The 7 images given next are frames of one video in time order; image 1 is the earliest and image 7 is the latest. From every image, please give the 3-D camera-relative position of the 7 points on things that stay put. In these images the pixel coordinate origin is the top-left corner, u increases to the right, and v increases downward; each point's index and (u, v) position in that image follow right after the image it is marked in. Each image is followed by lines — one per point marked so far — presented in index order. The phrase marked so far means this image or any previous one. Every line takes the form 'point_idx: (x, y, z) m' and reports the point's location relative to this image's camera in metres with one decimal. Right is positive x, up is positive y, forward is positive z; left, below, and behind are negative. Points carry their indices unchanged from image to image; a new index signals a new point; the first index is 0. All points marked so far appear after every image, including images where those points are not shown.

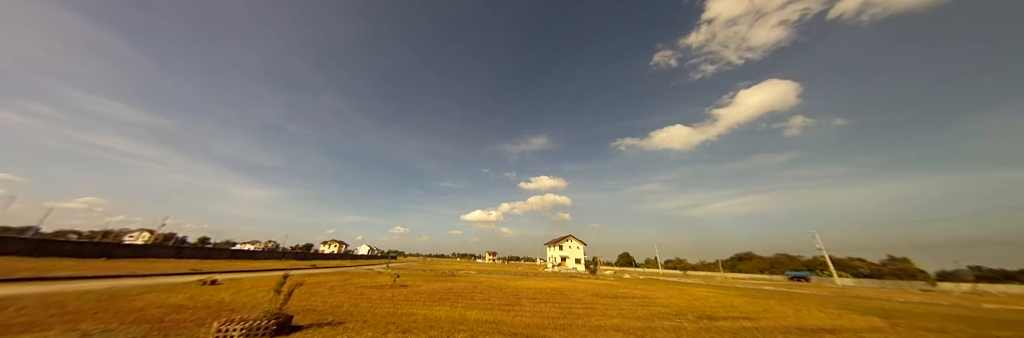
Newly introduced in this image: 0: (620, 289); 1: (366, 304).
0: (+8.7, -9.7, +19.3) m
1: (-8.6, -7.7, +13.4) m
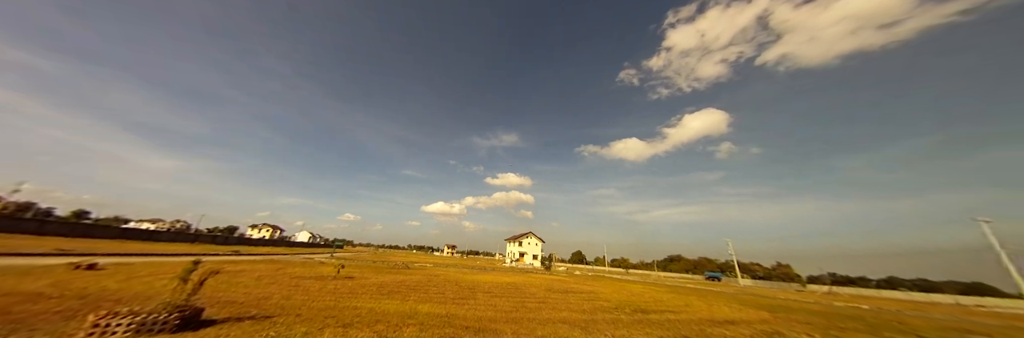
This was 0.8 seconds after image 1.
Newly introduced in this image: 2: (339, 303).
0: (+5.1, -10.1, +20.7) m
1: (-10.9, -6.6, +12.3) m
2: (-8.3, -6.4, +11.3) m
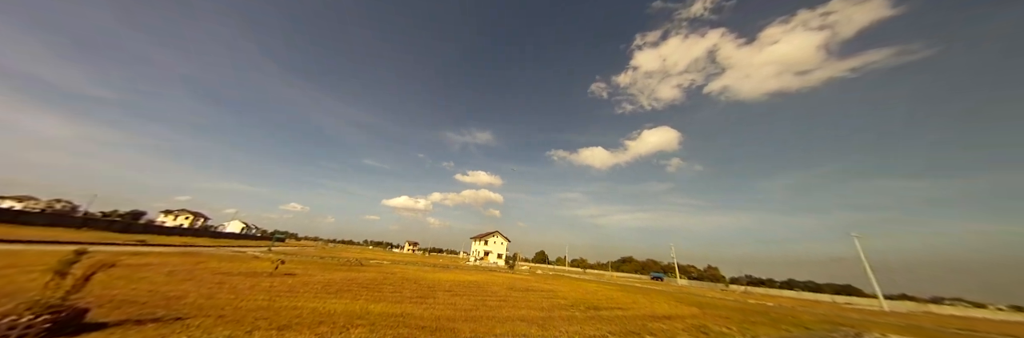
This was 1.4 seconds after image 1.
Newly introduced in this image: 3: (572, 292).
0: (+1.7, -10.2, +21.2) m
1: (-12.7, -5.7, +10.7) m
2: (-10.0, -5.7, +10.2) m
3: (+4.9, -10.2, +19.6) m
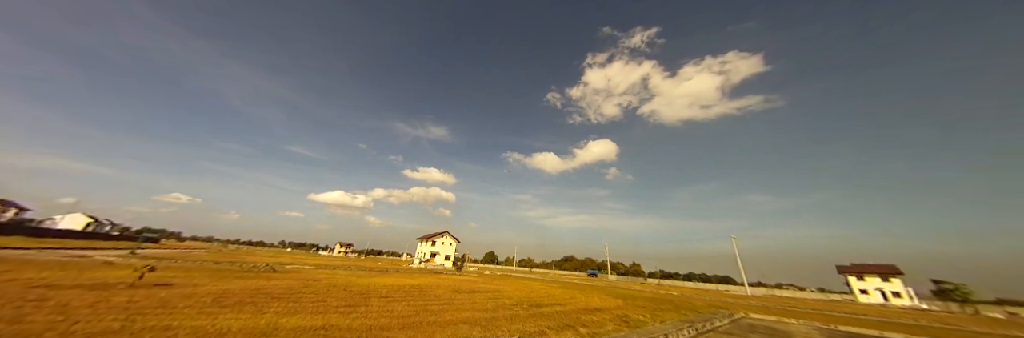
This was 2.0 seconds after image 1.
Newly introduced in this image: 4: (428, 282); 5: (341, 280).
0: (-2.9, -10.2, +20.7) m
1: (-14.5, -4.8, +7.5) m
2: (-11.8, -4.9, +7.5) m
3: (+0.5, -10.4, +19.8) m
4: (-6.9, -9.3, +19.4) m
5: (-14.1, -9.2, +19.4) m
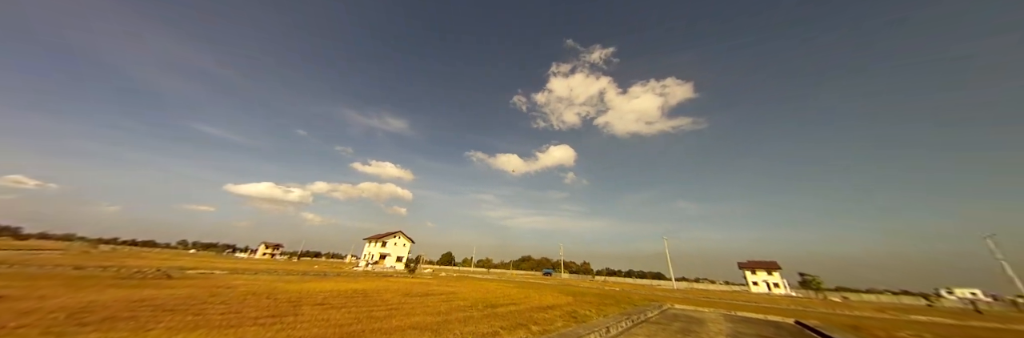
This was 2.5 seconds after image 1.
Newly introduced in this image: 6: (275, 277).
0: (-6.5, -9.9, +19.6) m
1: (-15.6, -3.9, +4.7) m
2: (-12.9, -4.2, +5.1) m
3: (-3.0, -10.3, +19.2) m
4: (-10.2, -8.8, +17.6) m
5: (-17.3, -8.2, +16.5) m
6: (-19.2, -8.7, +18.9) m
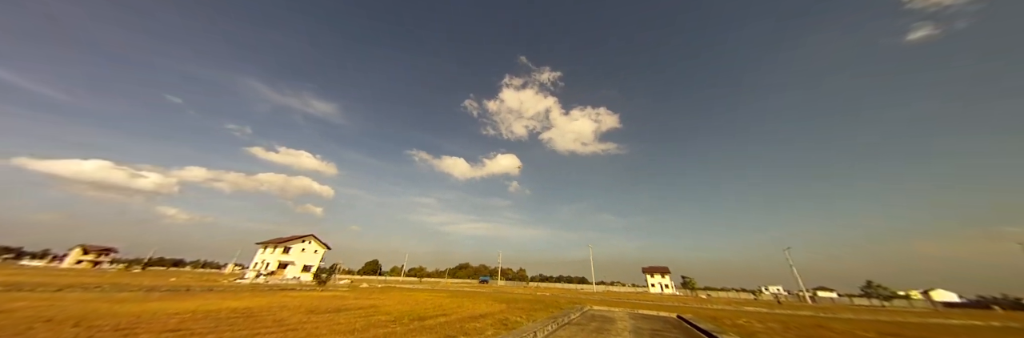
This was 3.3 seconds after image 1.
0: (-11.5, -9.4, +16.7) m
1: (-16.4, -2.4, +0.4) m
2: (-13.9, -3.0, +1.4) m
3: (-8.1, -10.2, +17.1) m
4: (-14.5, -8.0, +14.0) m
5: (-21.1, -6.8, +11.3) m
6: (-23.5, -7.1, +13.3) m
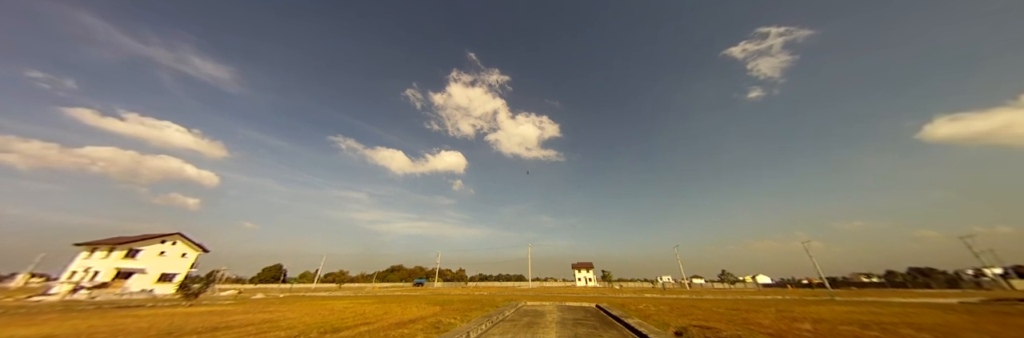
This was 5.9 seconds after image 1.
0: (-15.7, -8.4, +13.3) m
1: (-16.2, -1.2, -3.6) m
2: (-14.1, -1.9, -2.1) m
3: (-12.5, -9.4, +14.5) m
4: (-17.9, -6.8, +10.0) m
5: (-23.6, -5.2, +5.9) m
6: (-26.4, -5.3, +7.3) m
